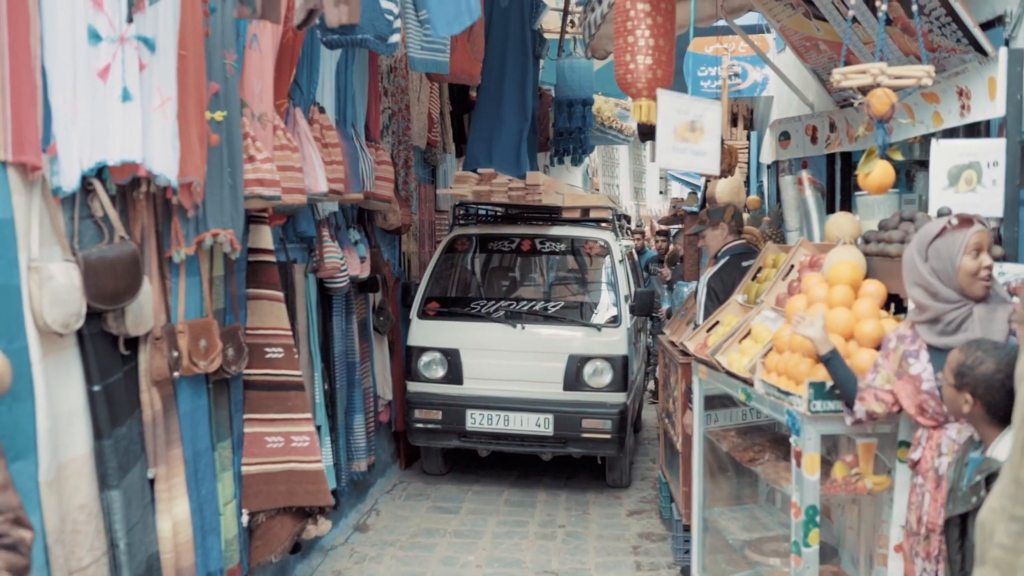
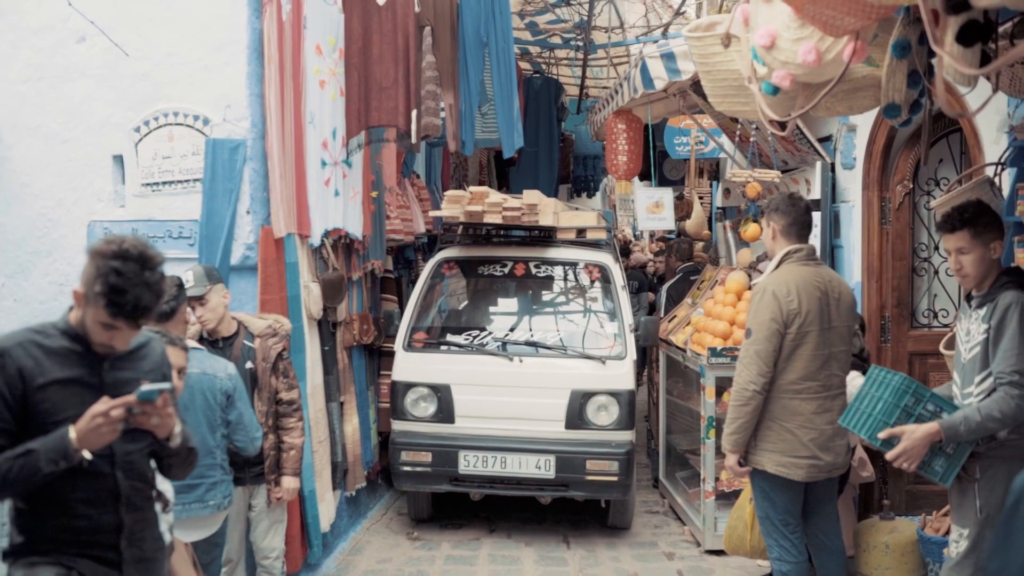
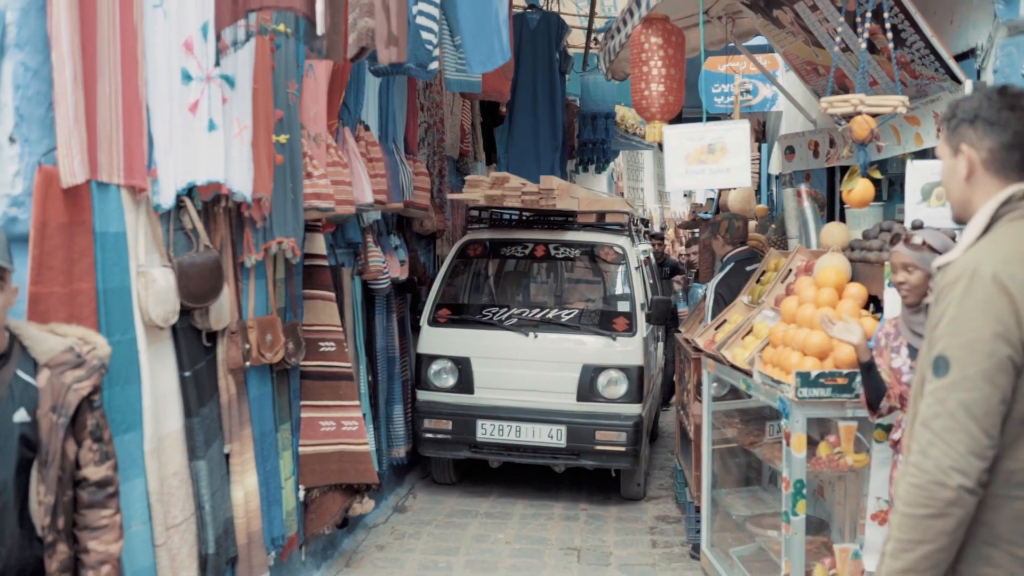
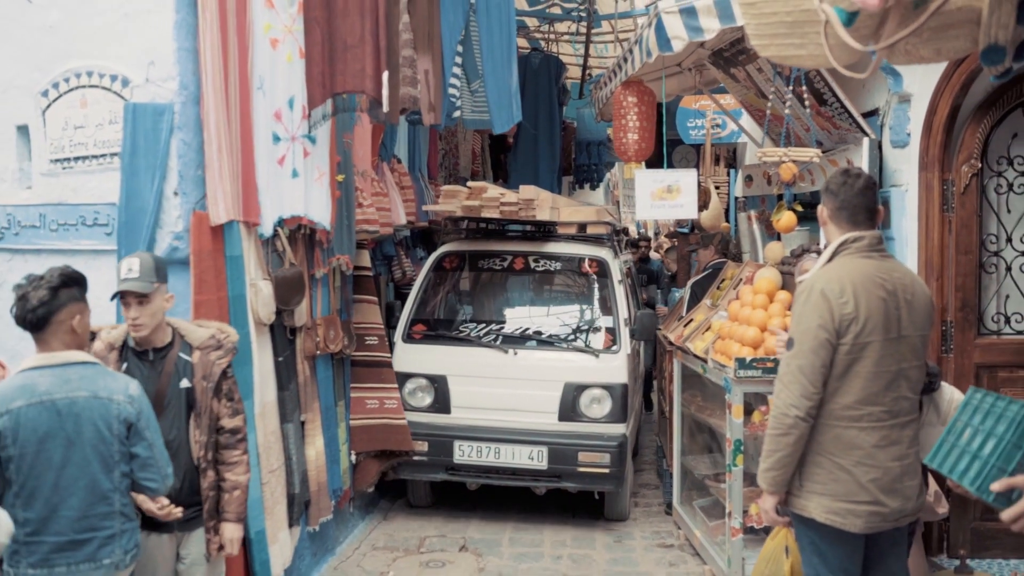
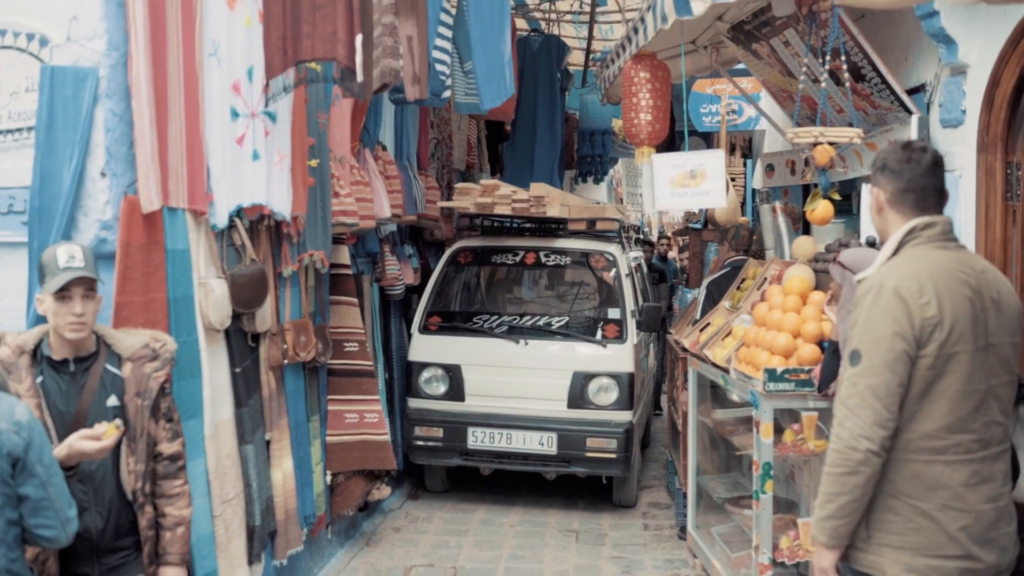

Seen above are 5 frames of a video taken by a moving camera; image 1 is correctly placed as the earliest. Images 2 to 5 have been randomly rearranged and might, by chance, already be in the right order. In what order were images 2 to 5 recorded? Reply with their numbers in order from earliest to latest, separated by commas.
3, 5, 4, 2
